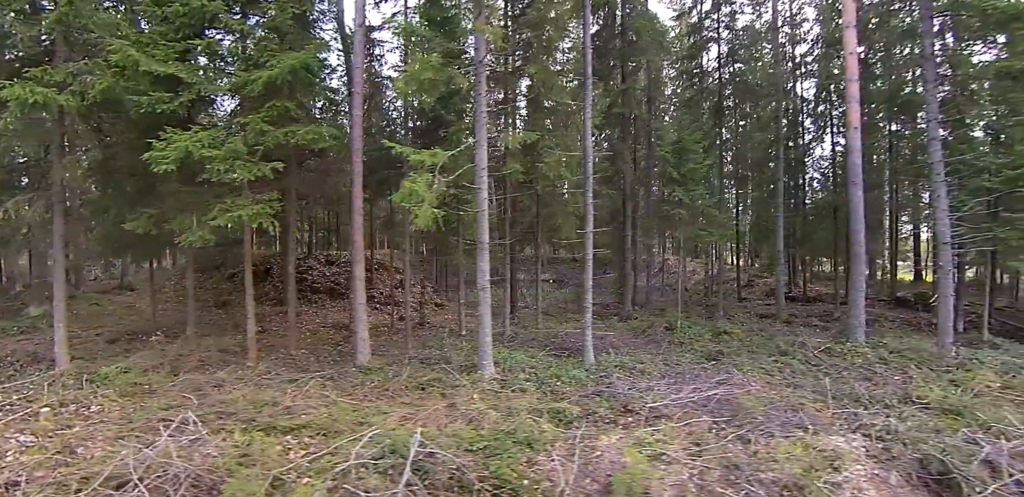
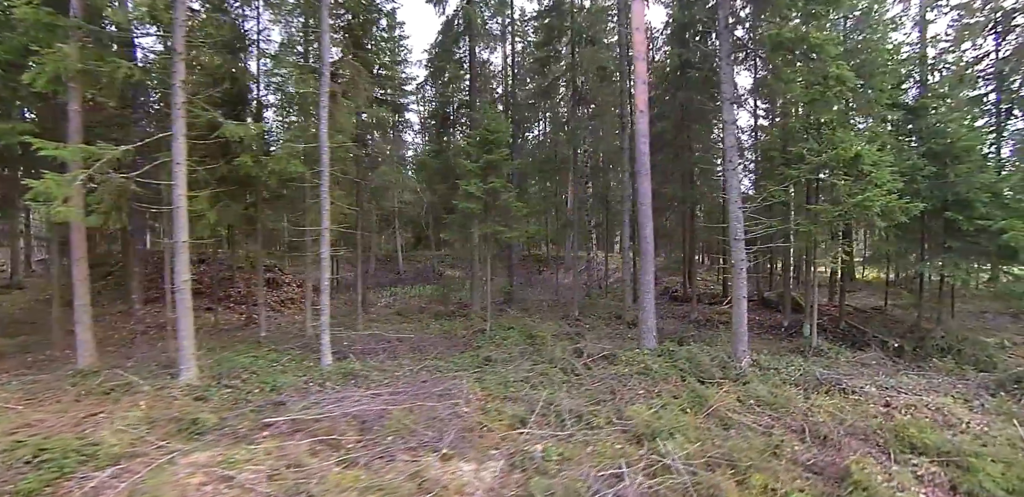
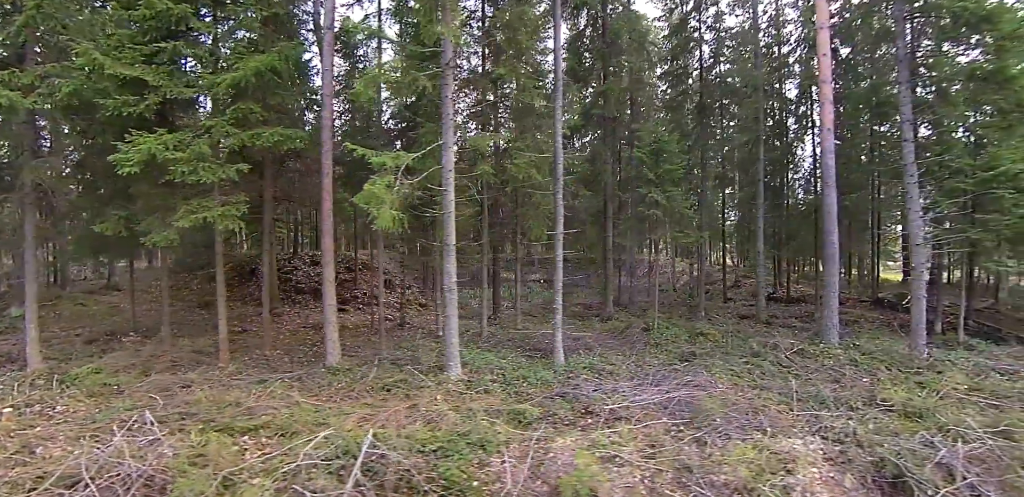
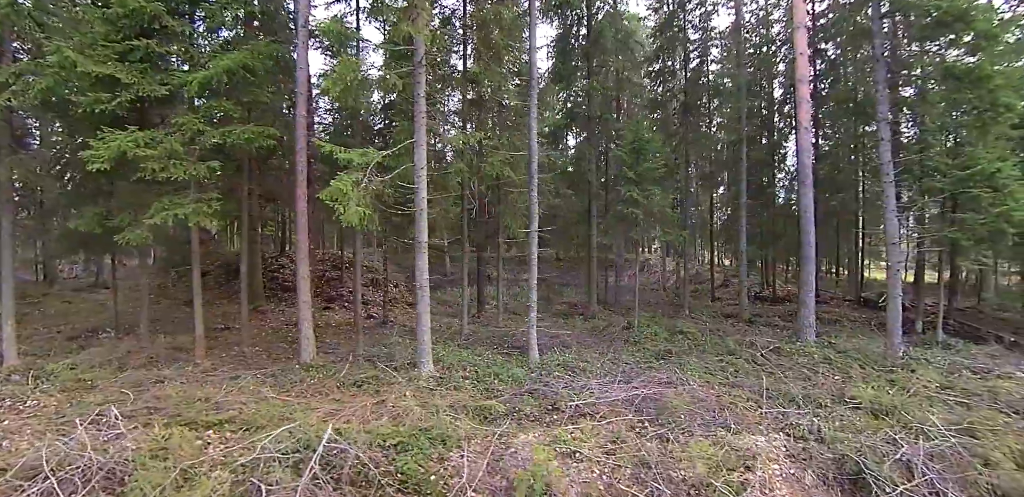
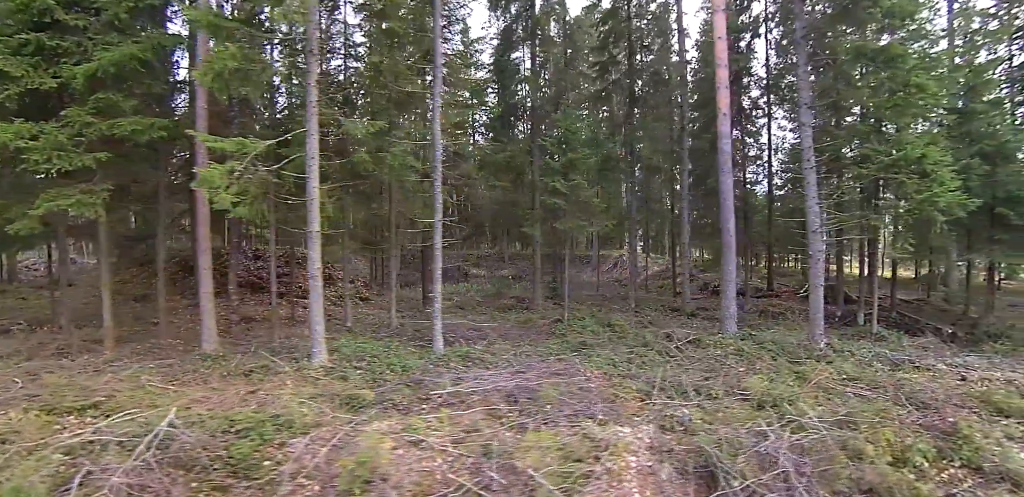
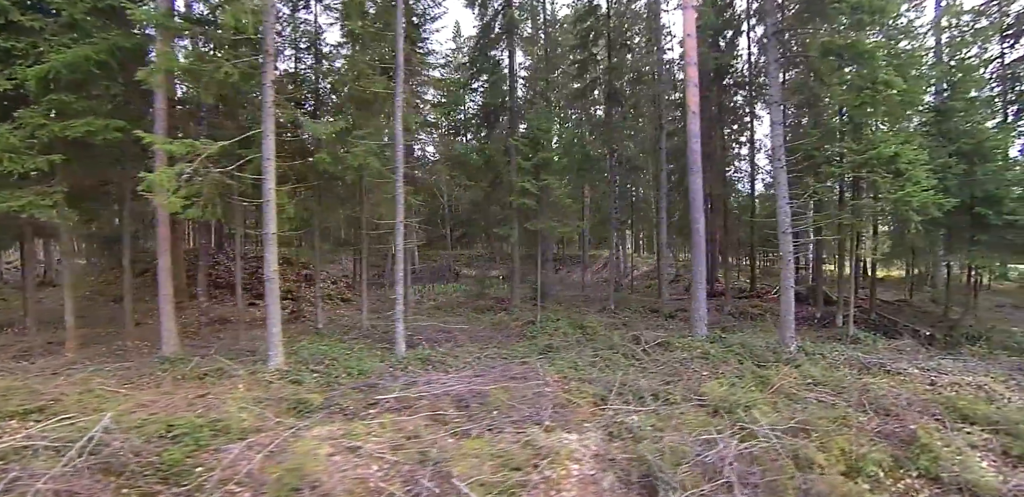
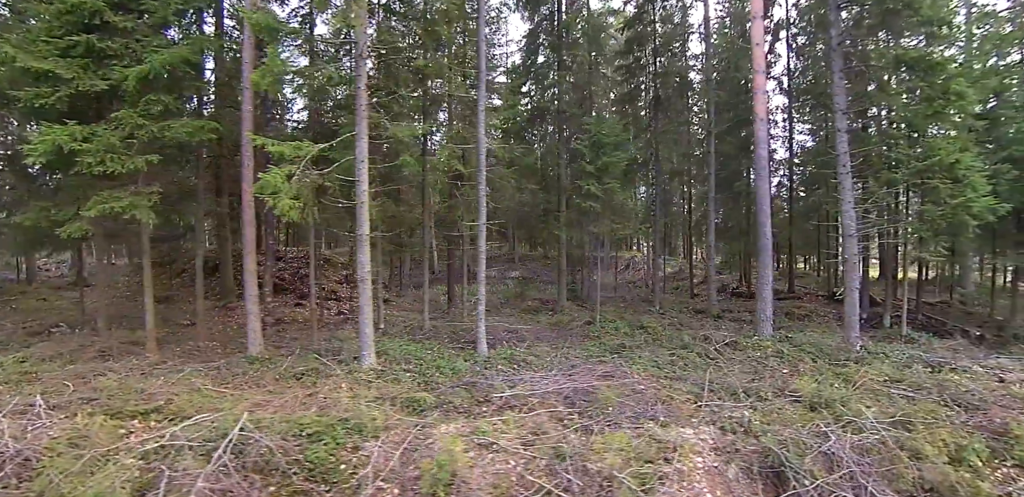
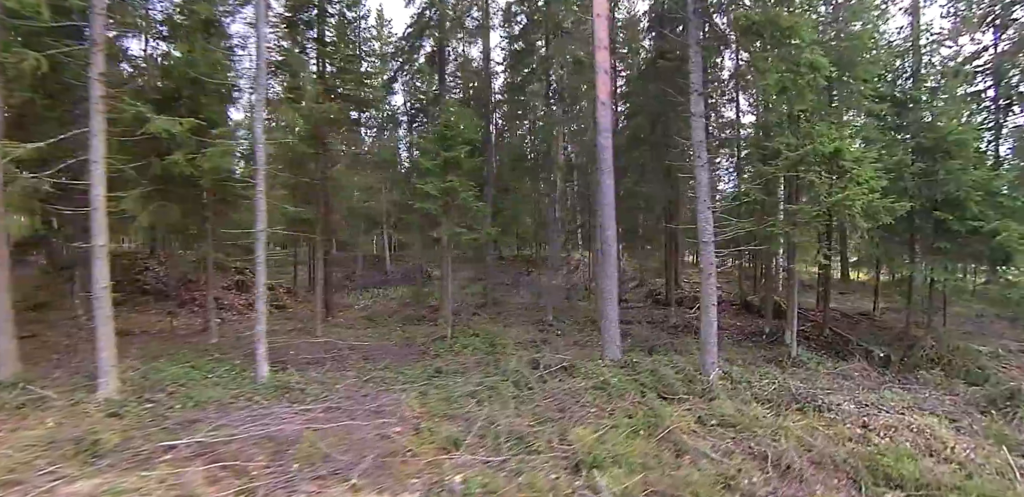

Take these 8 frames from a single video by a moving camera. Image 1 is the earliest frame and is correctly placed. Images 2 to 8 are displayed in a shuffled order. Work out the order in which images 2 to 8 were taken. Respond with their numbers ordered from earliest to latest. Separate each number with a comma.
3, 4, 7, 5, 6, 2, 8
